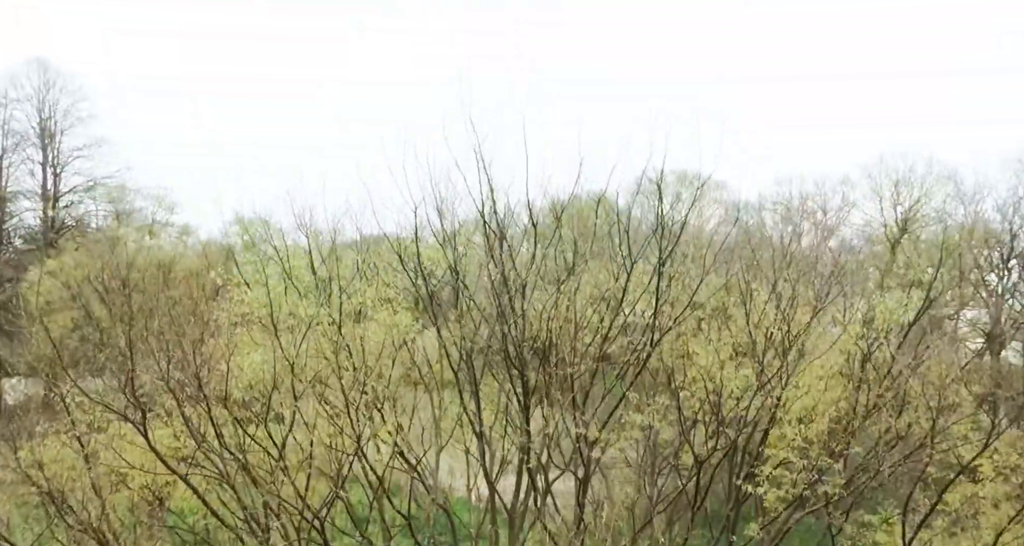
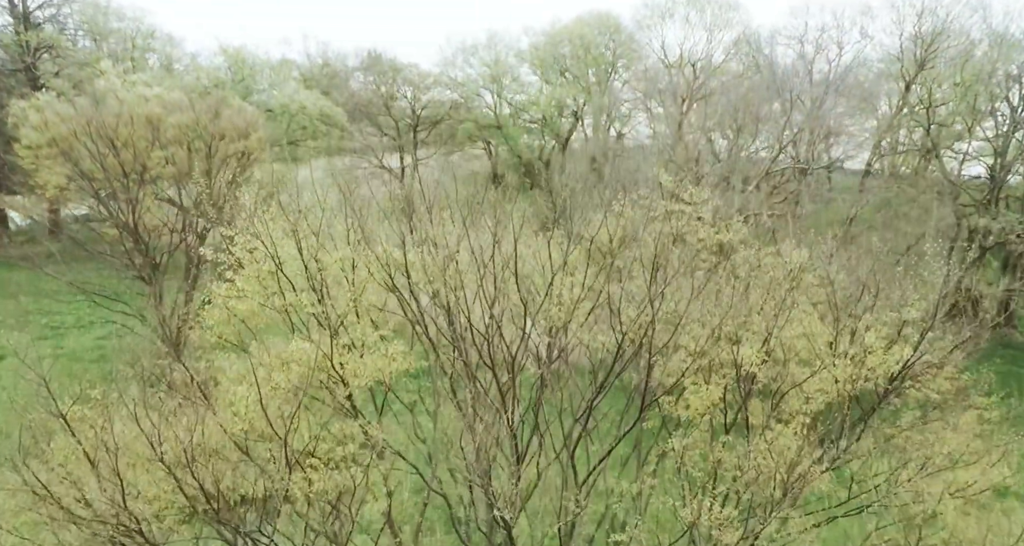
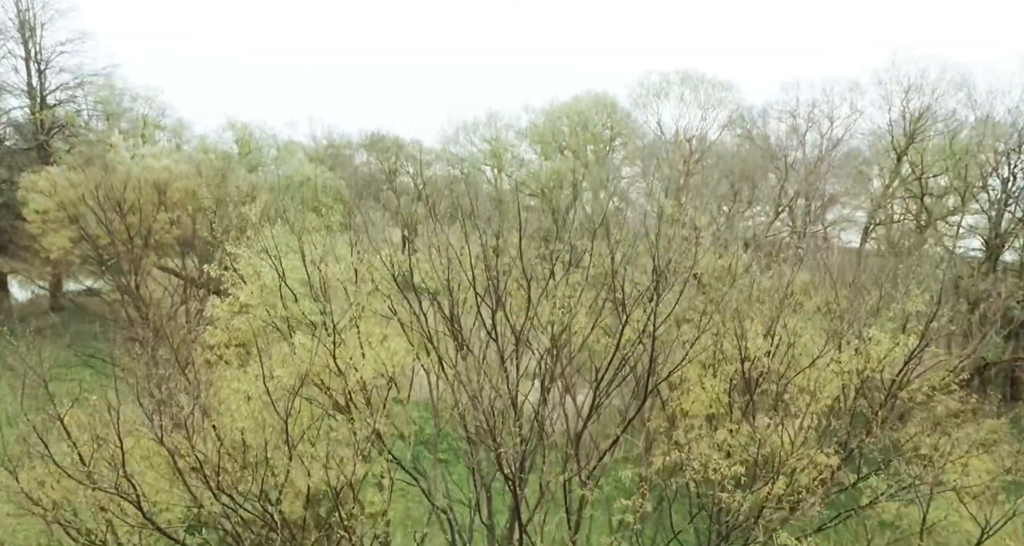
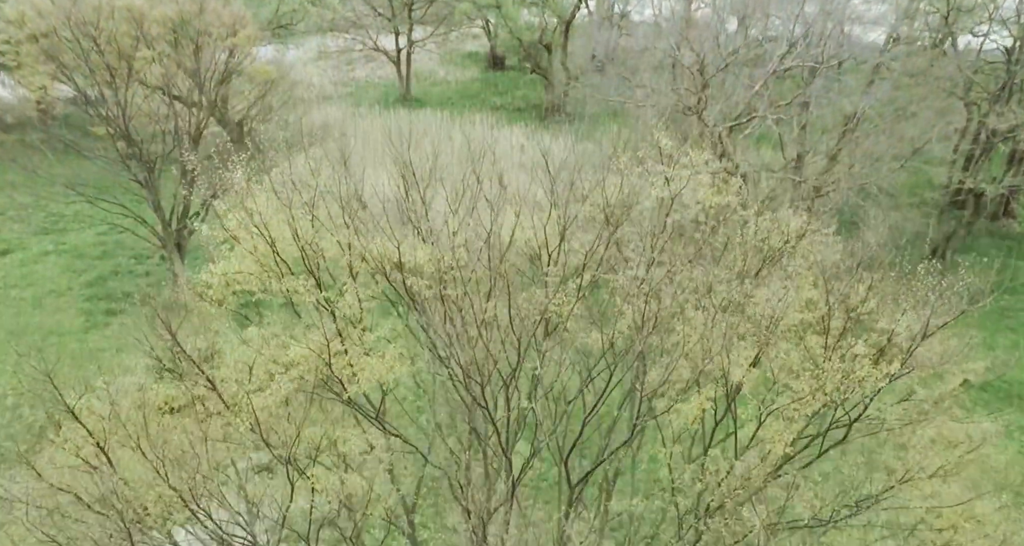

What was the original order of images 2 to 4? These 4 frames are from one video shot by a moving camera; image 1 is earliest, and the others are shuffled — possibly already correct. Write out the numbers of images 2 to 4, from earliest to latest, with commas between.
3, 2, 4
